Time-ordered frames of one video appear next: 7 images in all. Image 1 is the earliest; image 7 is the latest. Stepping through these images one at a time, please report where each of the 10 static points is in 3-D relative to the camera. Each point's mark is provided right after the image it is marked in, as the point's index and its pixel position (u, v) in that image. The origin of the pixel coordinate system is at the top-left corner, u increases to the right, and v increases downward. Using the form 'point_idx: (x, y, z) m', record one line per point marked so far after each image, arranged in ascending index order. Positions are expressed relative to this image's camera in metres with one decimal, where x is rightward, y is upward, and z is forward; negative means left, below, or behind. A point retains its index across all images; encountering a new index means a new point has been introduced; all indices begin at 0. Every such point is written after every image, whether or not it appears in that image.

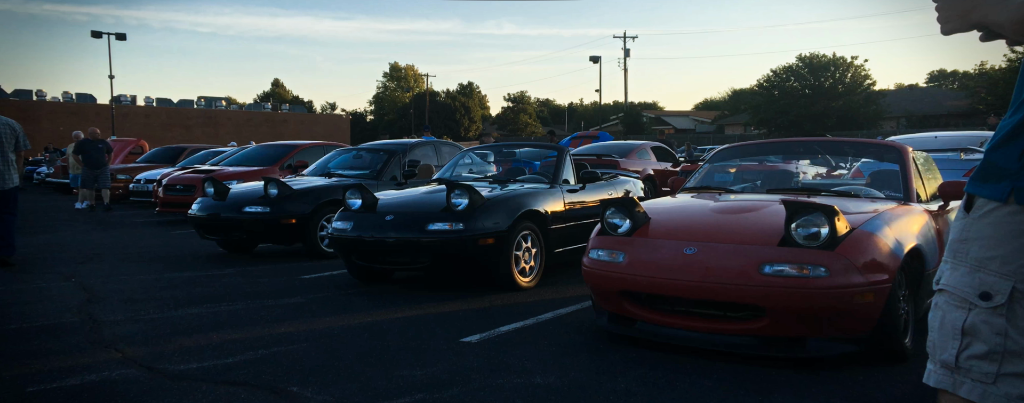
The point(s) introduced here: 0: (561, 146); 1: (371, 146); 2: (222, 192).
0: (+0.5, +0.6, +6.9) m
1: (-2.1, +0.8, +10.4) m
2: (-3.4, +0.1, +8.3) m
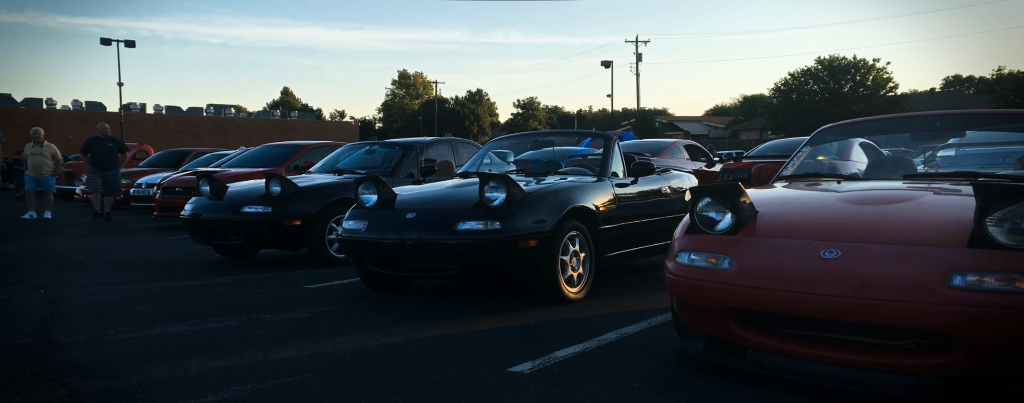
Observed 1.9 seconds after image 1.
0: (+0.8, +0.6, +5.9) m
1: (-1.7, +0.8, +9.4) m
2: (-3.1, +0.1, +7.4) m
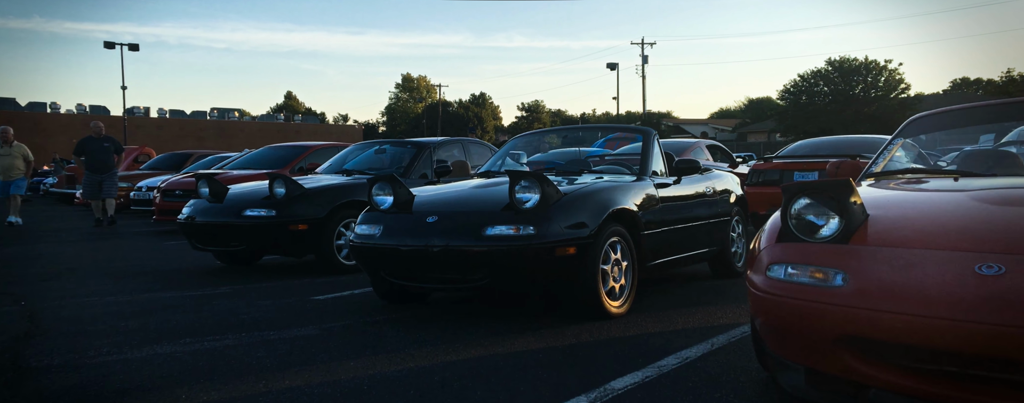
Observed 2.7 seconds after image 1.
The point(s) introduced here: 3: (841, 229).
0: (+1.0, +0.6, +5.4) m
1: (-1.5, +0.8, +8.9) m
2: (-2.8, +0.1, +6.8) m
3: (+1.1, -0.1, +2.5) m
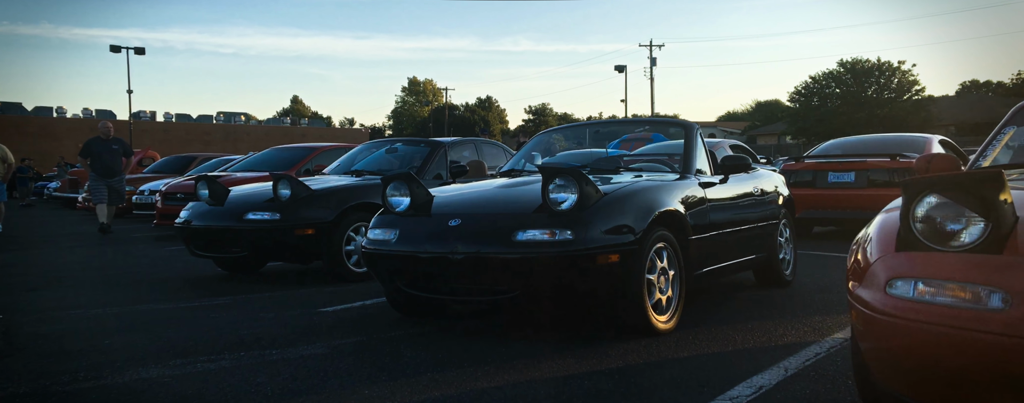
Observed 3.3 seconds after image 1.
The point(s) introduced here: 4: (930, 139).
0: (+1.2, +0.6, +4.9) m
1: (-1.3, +0.7, +8.4) m
2: (-2.6, +0.1, +6.3) m
3: (+1.3, -0.1, +1.9) m
4: (+5.3, +0.8, +8.9) m
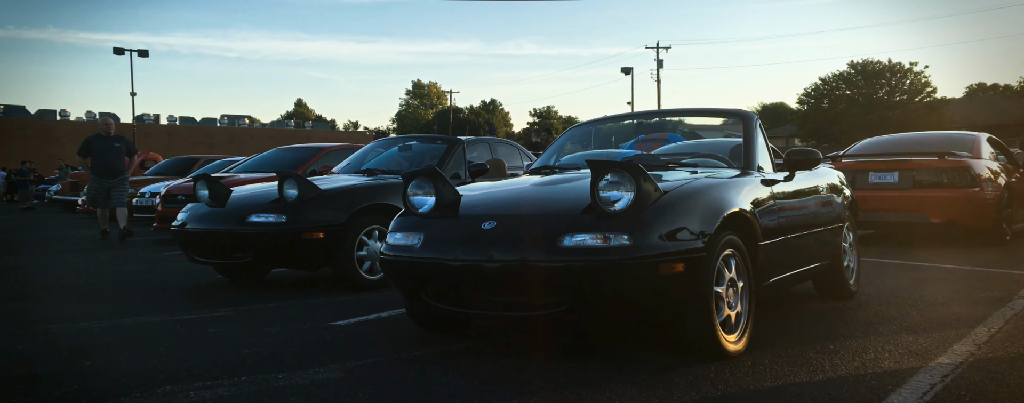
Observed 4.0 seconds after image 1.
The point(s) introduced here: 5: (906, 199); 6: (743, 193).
0: (+1.4, +0.6, +4.3) m
1: (-1.0, +0.7, +7.9) m
2: (-2.4, +0.1, +5.8) m
3: (+1.5, -0.1, +1.4) m
4: (+5.5, +0.8, +8.3) m
5: (+4.4, 0.0, +7.8) m
6: (+1.2, 0.0, +3.6) m
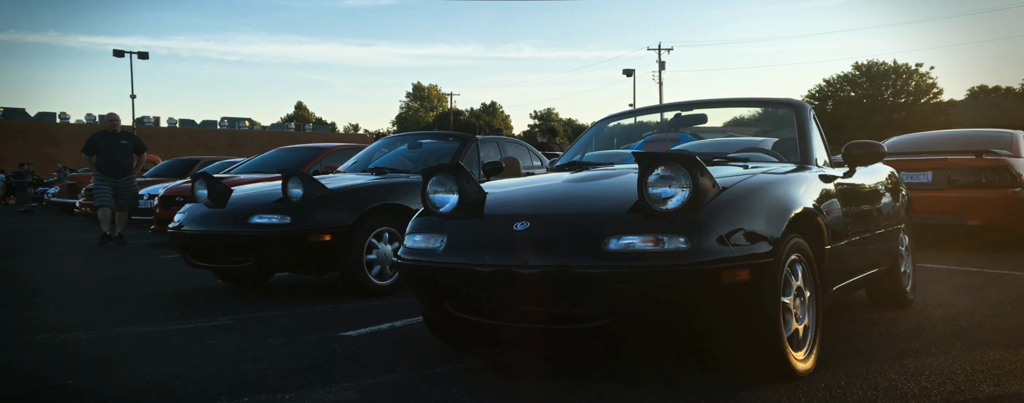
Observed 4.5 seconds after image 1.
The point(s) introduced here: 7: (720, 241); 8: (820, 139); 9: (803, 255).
0: (+1.6, +0.6, +3.9) m
1: (-0.9, +0.7, +7.5) m
2: (-2.3, +0.1, +5.4) m
3: (+1.7, -0.1, +1.0) m
4: (+5.7, +0.8, +7.9) m
5: (+4.5, 0.0, +7.5) m
6: (+1.3, 0.0, +3.2) m
7: (+0.8, -0.2, +2.7) m
8: (+1.7, +0.3, +3.9) m
9: (+1.2, -0.2, +3.0) m
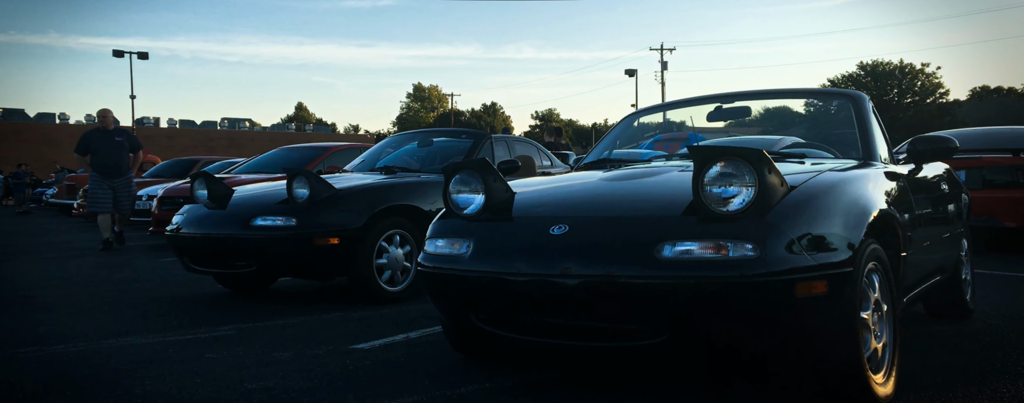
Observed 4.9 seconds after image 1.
0: (+1.7, +0.6, +3.6) m
1: (-0.7, +0.7, +7.2) m
2: (-2.1, 0.0, +5.1) m
3: (+1.8, -0.1, +0.7) m
4: (+5.8, +0.8, +7.6) m
5: (+4.7, 0.0, +7.1) m
6: (+1.5, 0.0, +2.8) m
7: (+1.0, -0.2, +2.4) m
8: (+1.8, +0.3, +3.6) m
9: (+1.4, -0.2, +2.7) m
